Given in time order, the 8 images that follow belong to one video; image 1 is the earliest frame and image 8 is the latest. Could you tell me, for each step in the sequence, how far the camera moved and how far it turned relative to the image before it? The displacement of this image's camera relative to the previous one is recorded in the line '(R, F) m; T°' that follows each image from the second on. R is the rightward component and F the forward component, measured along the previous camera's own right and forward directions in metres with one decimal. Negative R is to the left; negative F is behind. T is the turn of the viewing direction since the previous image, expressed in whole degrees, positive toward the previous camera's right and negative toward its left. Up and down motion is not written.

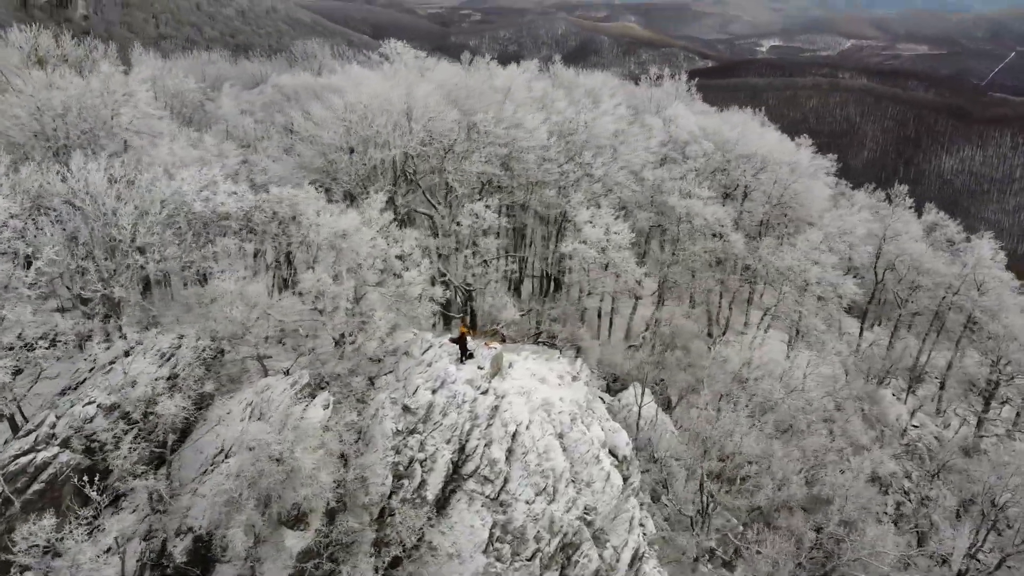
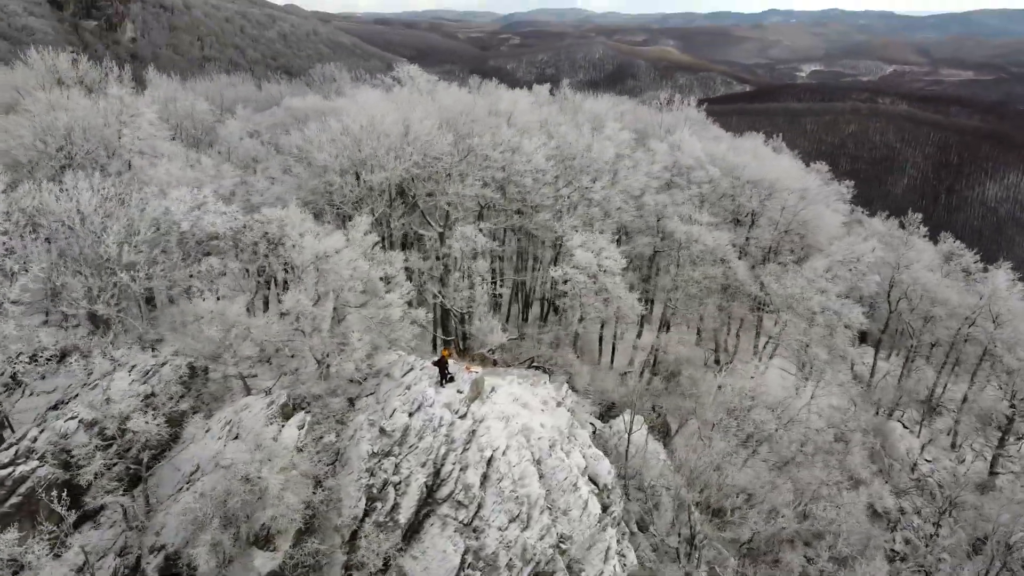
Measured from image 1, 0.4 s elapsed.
(+1.7, +0.1) m; -2°
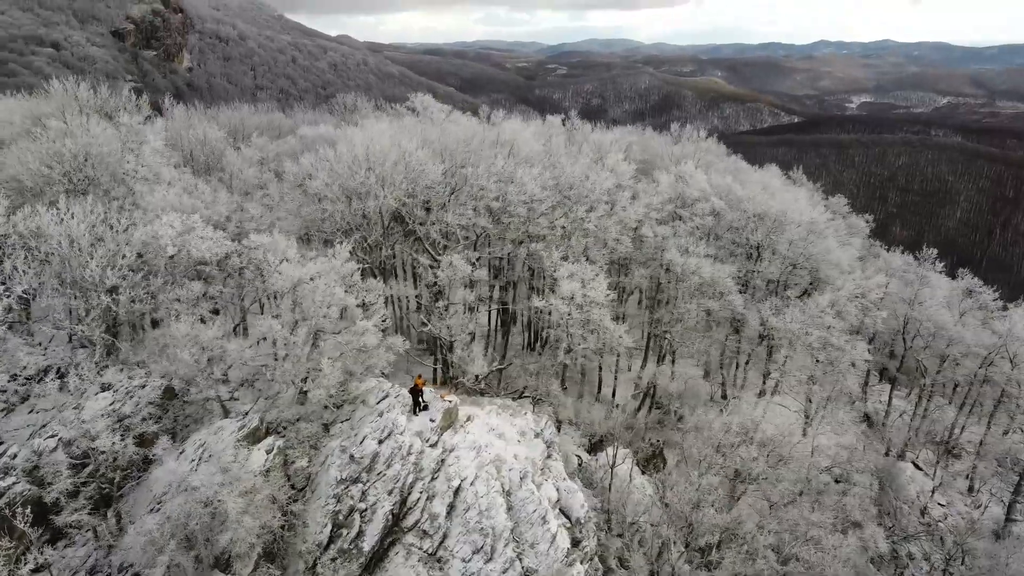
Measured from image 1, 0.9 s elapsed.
(+2.3, 0.0) m; -3°
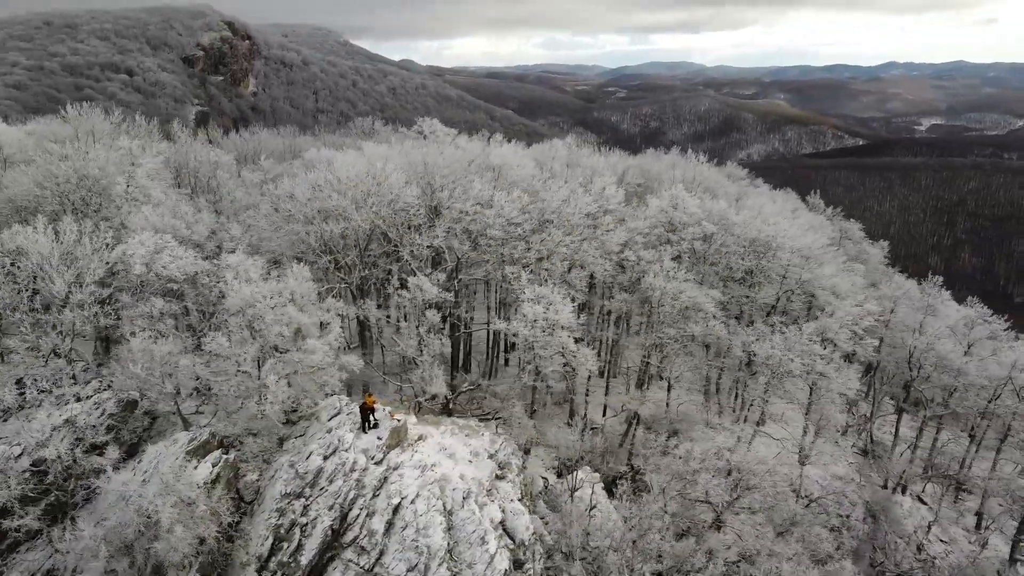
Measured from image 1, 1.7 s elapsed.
(+3.6, -0.2) m; -4°
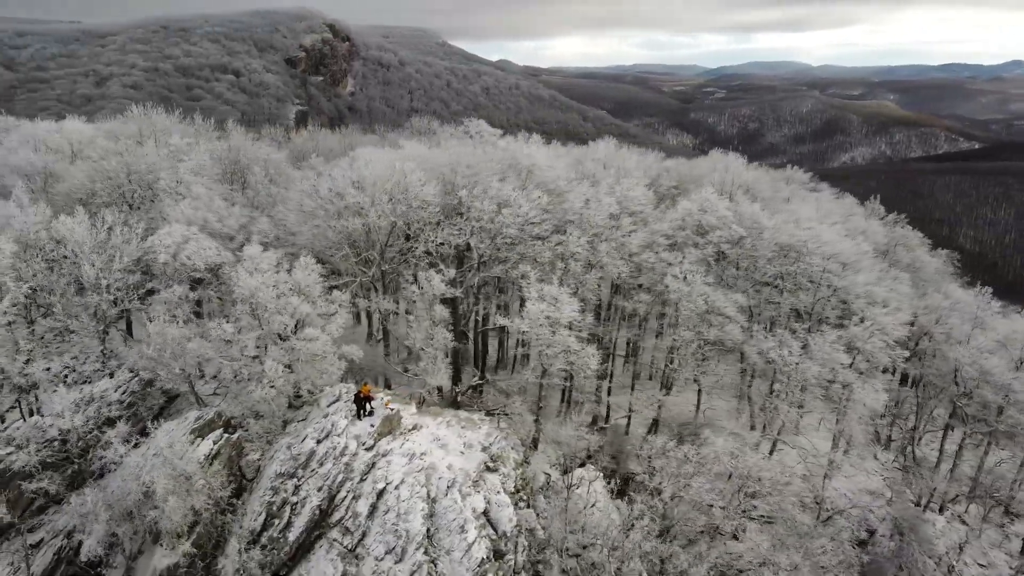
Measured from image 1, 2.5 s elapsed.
(+3.4, -0.5) m; -6°
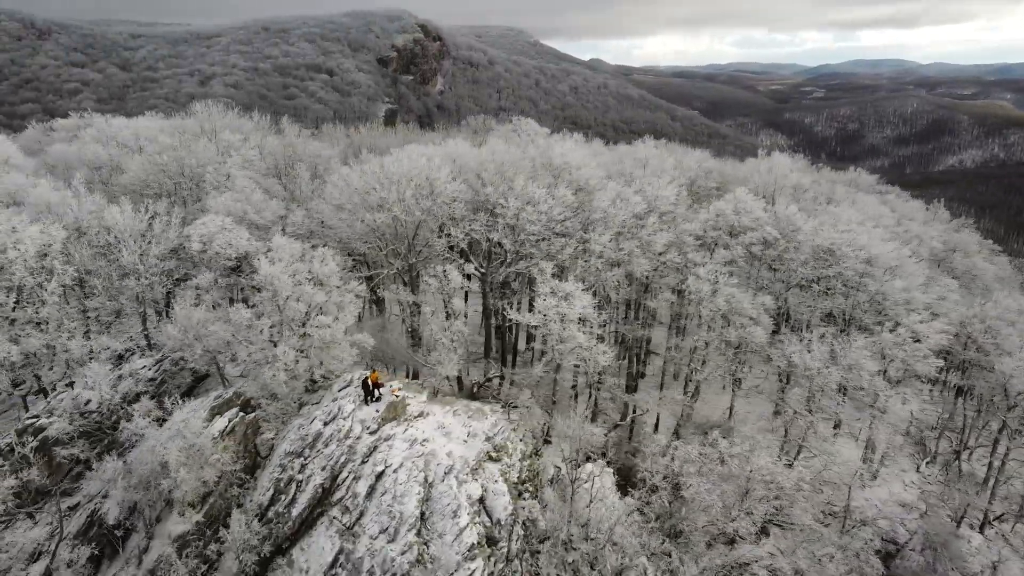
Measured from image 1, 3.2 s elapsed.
(+3.0, -0.5) m; -6°
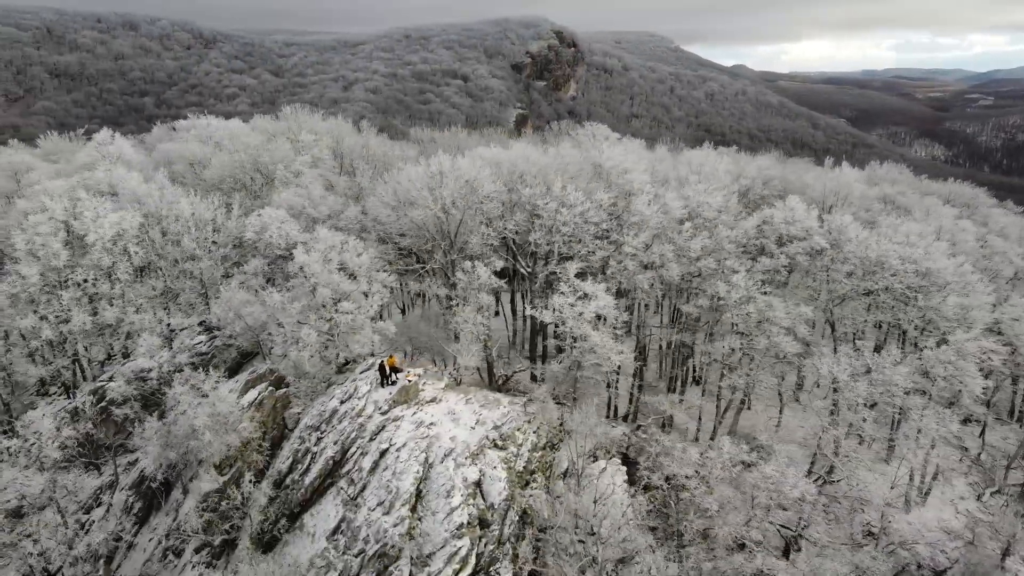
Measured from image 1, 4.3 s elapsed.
(+4.6, -1.0) m; -9°
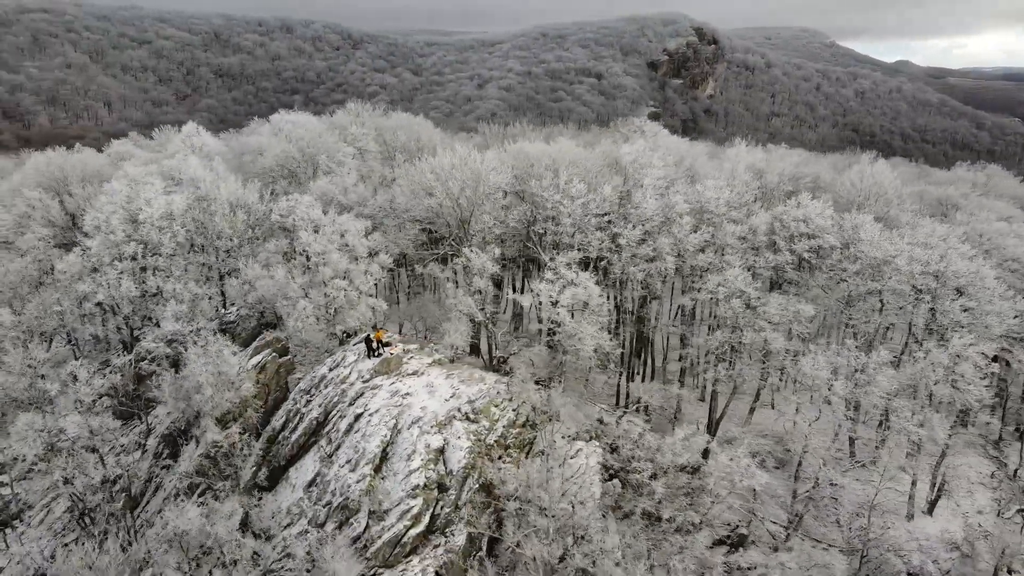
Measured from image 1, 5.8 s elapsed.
(+6.6, -1.4) m; -9°
